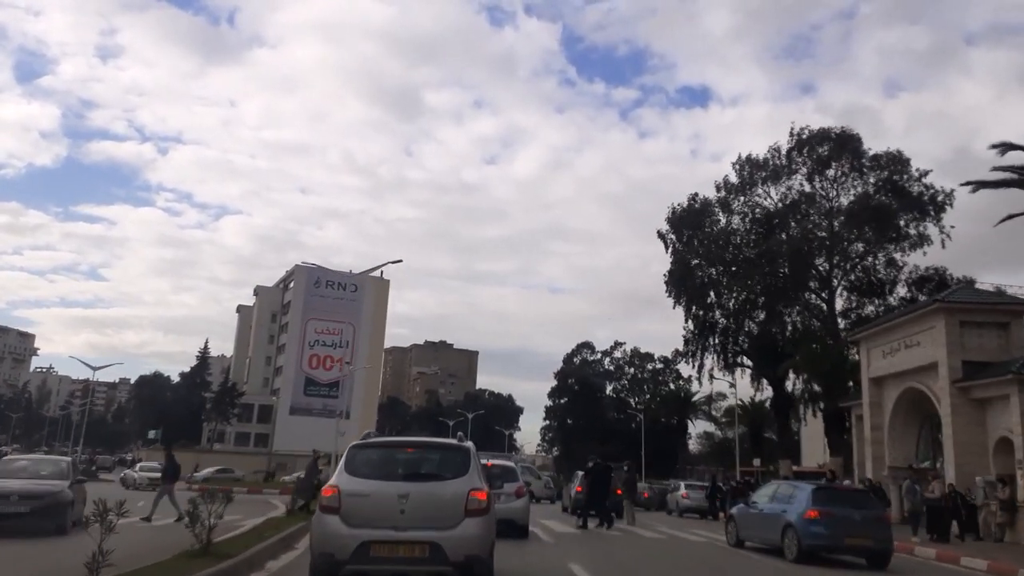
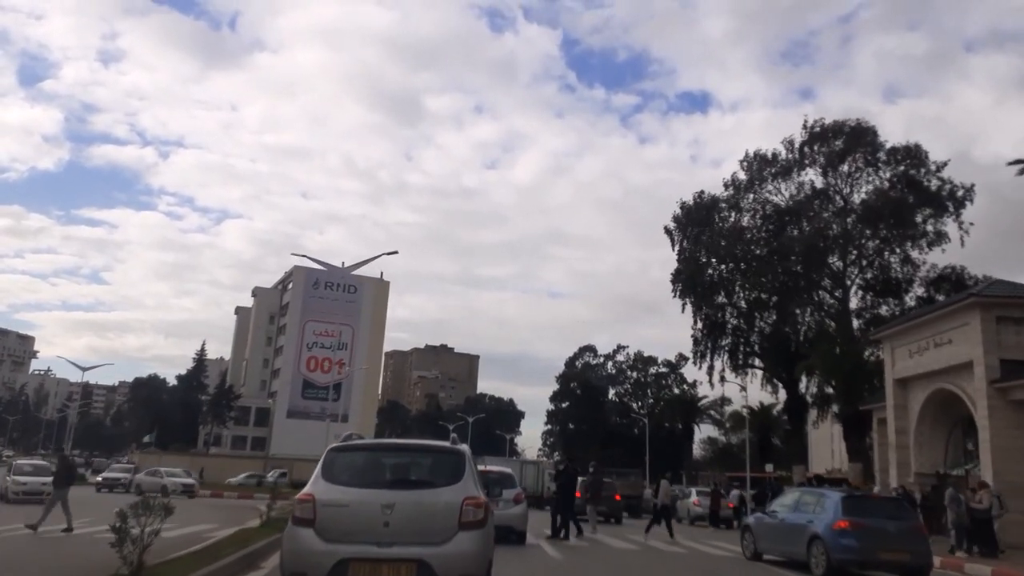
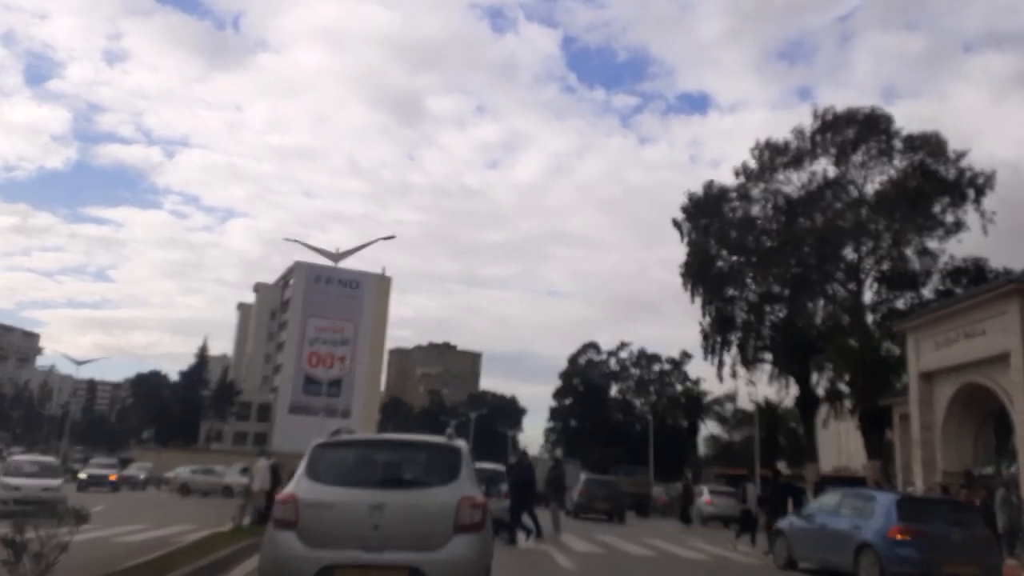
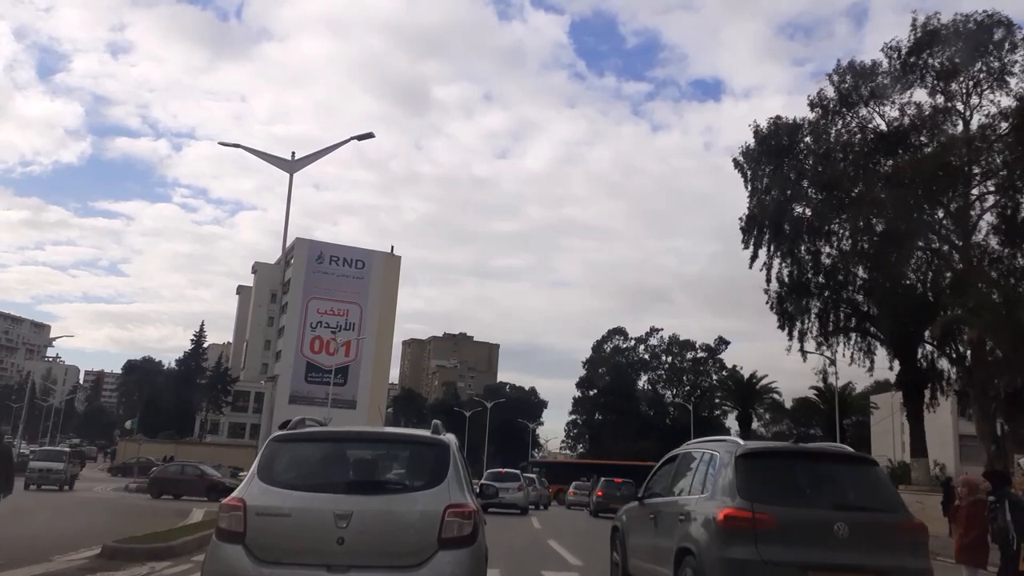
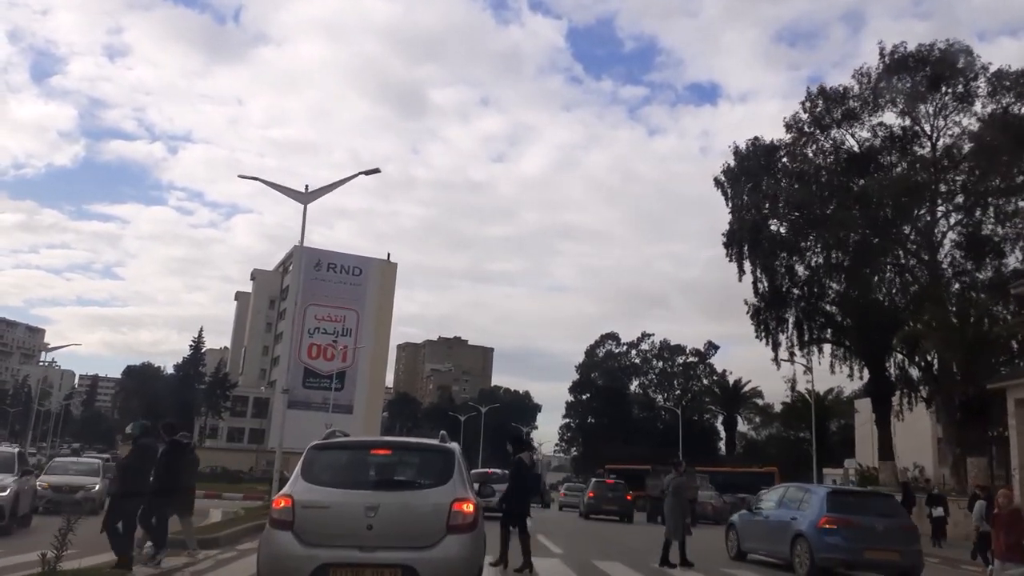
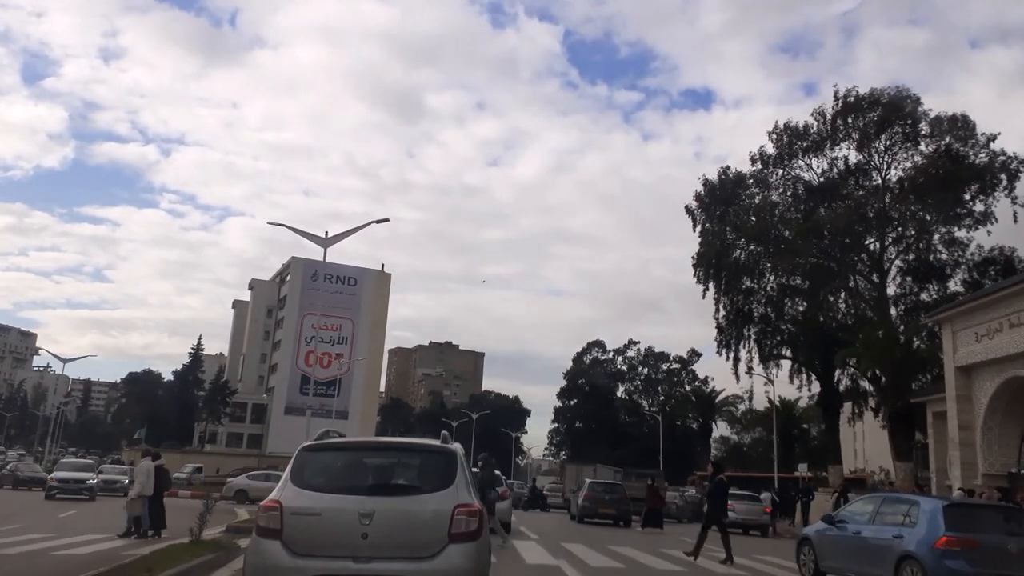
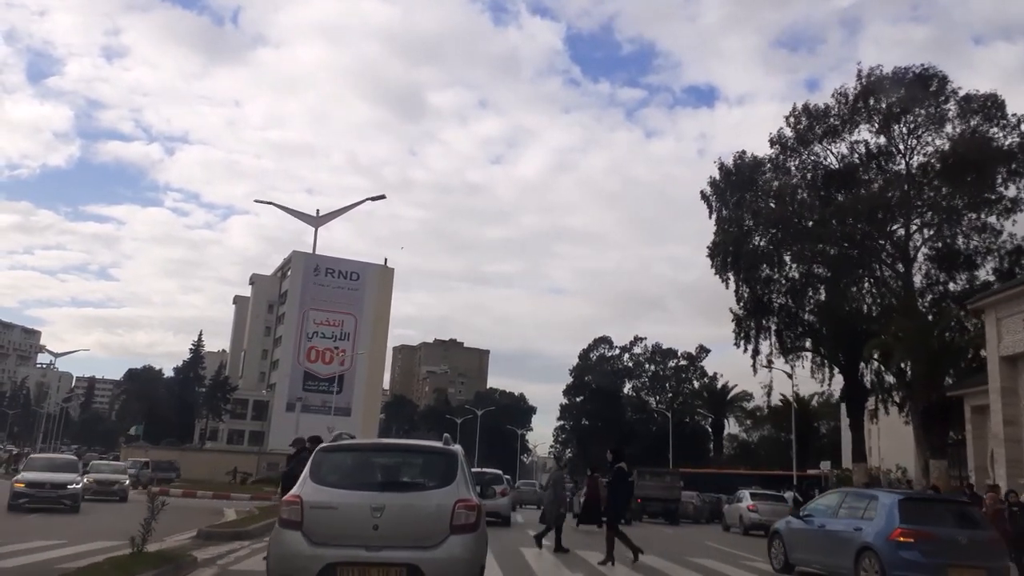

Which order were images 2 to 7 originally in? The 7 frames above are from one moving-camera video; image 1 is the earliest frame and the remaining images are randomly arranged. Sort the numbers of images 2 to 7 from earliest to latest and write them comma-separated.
2, 3, 6, 7, 5, 4
